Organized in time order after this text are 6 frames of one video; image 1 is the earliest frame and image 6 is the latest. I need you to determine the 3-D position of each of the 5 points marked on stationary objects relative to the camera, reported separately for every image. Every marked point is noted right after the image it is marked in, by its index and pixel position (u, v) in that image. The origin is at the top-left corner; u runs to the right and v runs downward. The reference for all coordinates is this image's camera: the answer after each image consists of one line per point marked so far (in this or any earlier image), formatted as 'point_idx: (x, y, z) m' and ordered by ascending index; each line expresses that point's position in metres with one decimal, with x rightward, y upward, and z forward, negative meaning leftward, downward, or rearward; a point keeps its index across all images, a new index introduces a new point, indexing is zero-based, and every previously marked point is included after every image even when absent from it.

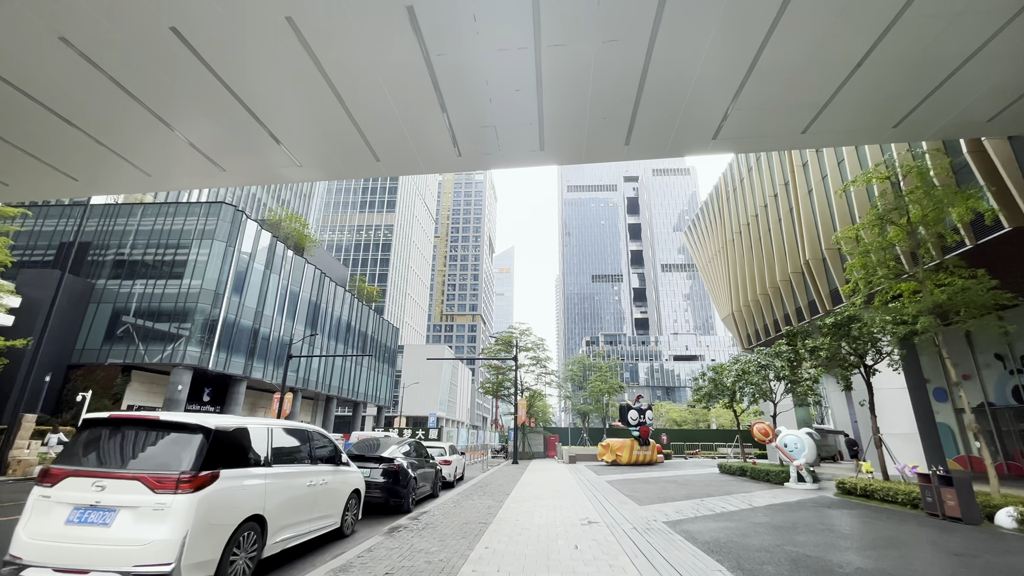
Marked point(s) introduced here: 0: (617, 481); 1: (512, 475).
0: (+3.1, -5.7, +13.2) m
1: (0.0, -6.7, +16.1) m
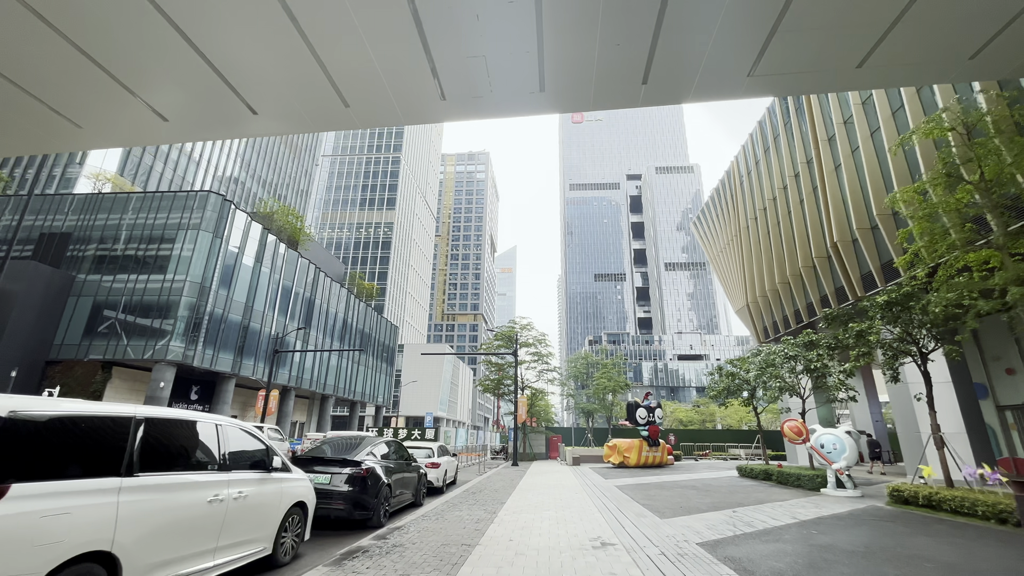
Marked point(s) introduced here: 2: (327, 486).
0: (+3.0, -5.2, +11.8) m
1: (0.0, -6.2, +14.7) m
2: (-2.5, -2.7, +6.1) m
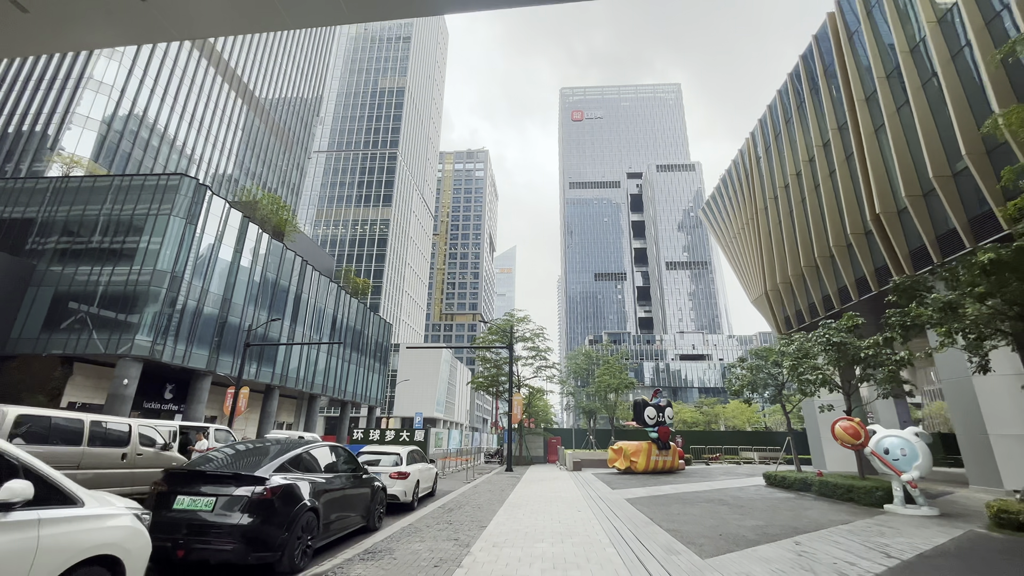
0: (+2.8, -4.6, +9.8) m
1: (-0.3, -5.7, +12.7) m
2: (-2.8, -2.1, +4.1) m
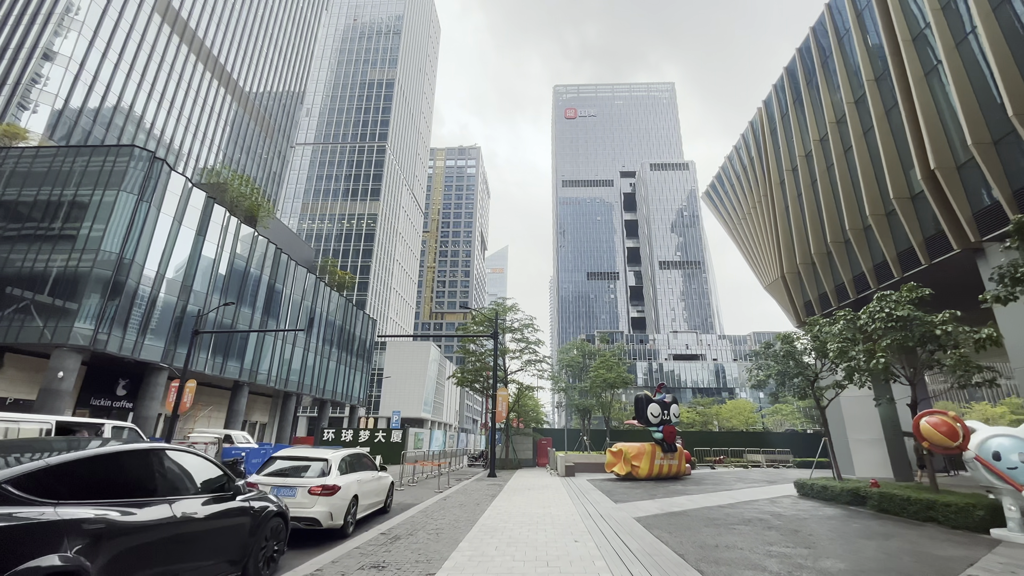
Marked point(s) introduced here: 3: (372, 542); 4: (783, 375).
0: (+2.4, -3.9, +7.7) m
1: (-0.7, -4.9, +10.5) m
2: (-3.0, -1.3, +1.9) m
3: (-1.8, -3.3, +5.8) m
4: (+8.3, -2.6, +13.5) m
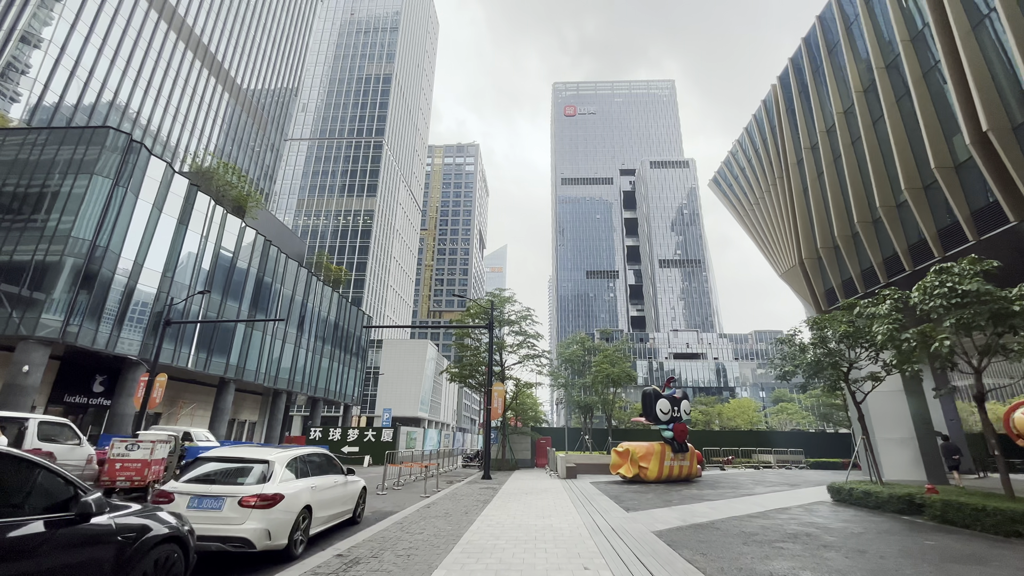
0: (+2.3, -3.4, +6.4) m
1: (-0.8, -4.5, +9.3) m
2: (-3.1, -0.8, +0.6) m
3: (-1.9, -2.8, +4.5) m
4: (+8.2, -2.2, +12.2) m
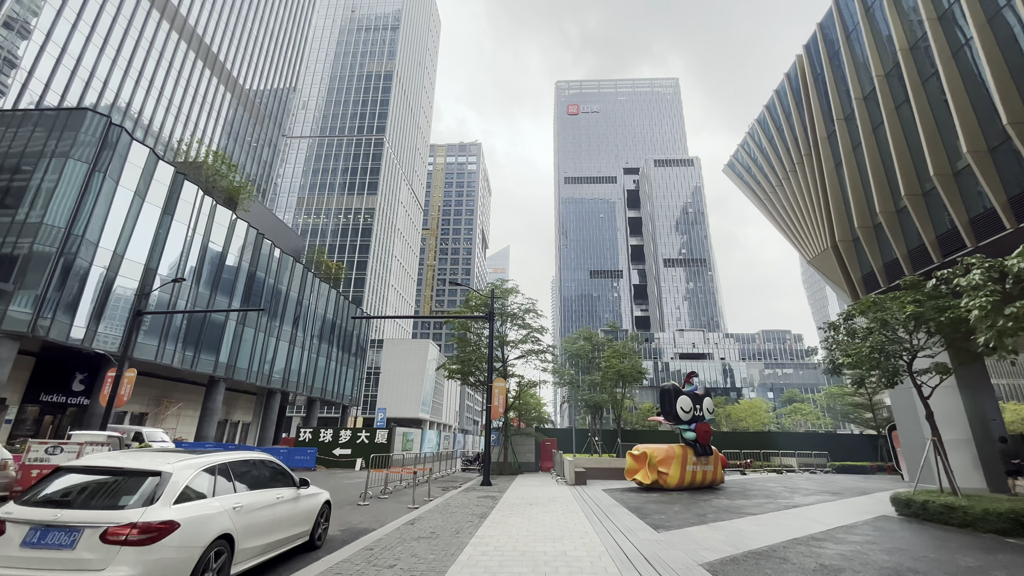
0: (+2.3, -3.0, +5.0) m
1: (-0.8, -4.0, +7.8) m
2: (-3.1, -0.4, -0.8) m
3: (-1.9, -2.3, +3.1) m
4: (+8.2, -1.7, +10.8) m
